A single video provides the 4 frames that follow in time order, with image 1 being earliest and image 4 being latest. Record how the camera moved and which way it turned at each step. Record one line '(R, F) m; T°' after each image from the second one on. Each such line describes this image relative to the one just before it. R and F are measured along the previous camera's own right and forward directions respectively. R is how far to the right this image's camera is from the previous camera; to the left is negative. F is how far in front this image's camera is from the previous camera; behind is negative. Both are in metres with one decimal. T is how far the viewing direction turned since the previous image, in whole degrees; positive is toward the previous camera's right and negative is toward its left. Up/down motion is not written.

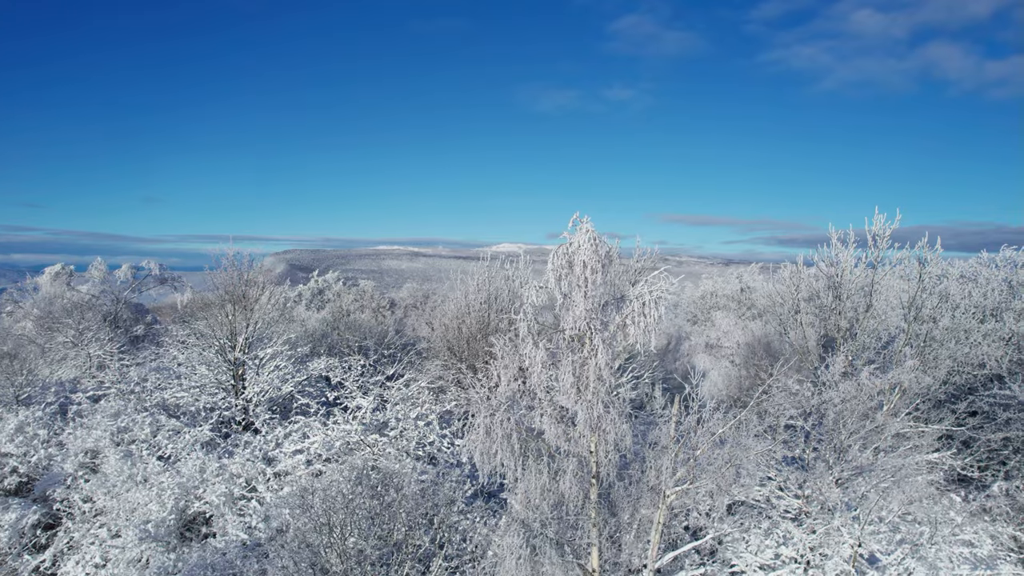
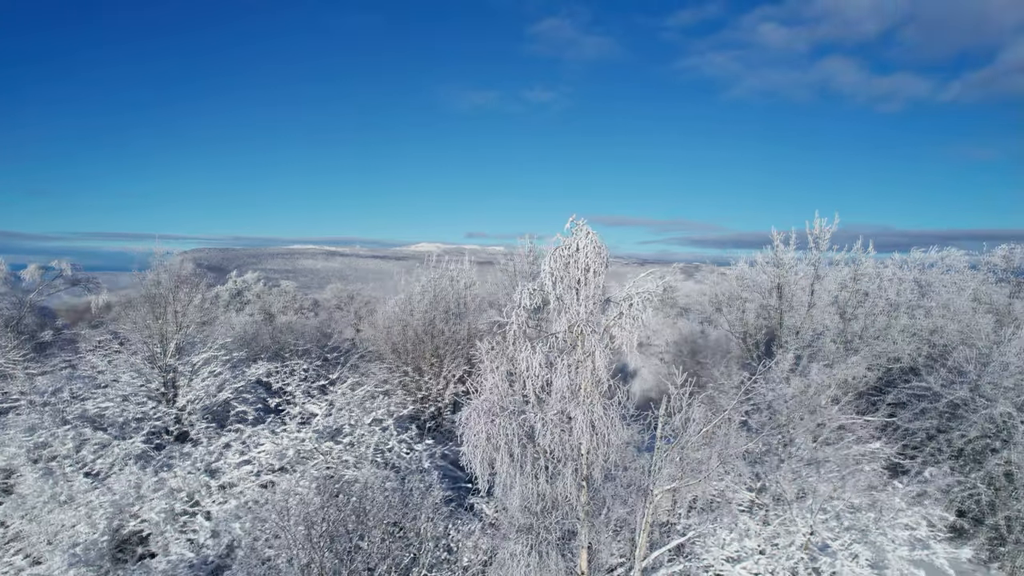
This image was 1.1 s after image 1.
(-0.8, +0.1) m; +7°
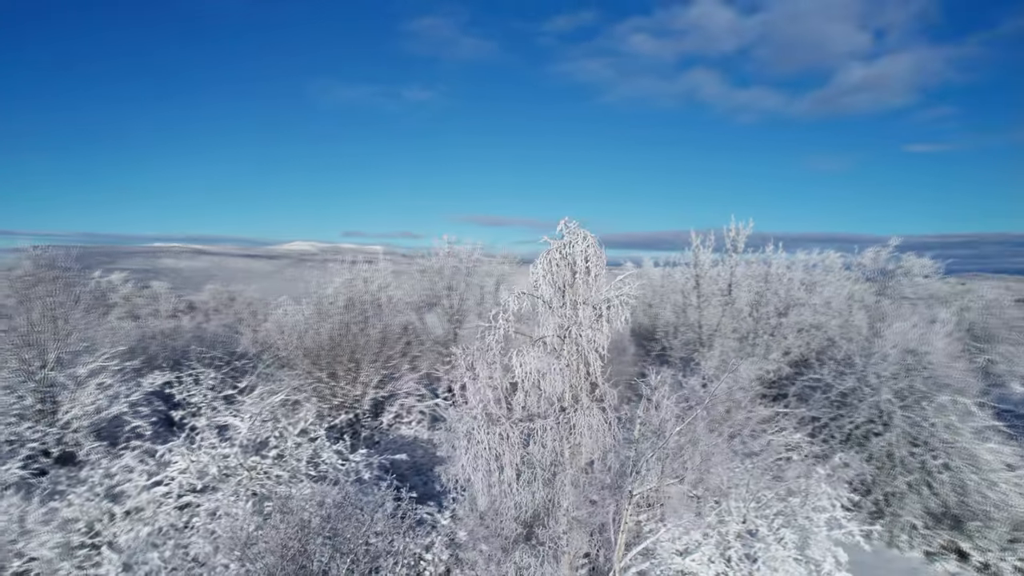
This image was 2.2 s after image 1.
(-1.2, +0.4) m; +11°
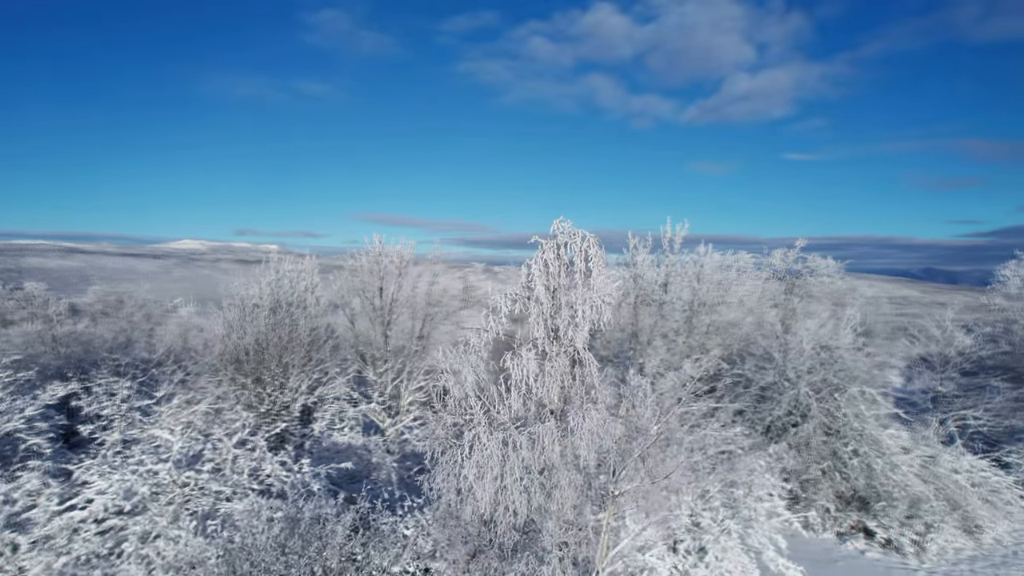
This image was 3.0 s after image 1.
(-1.0, +0.3) m; +9°
